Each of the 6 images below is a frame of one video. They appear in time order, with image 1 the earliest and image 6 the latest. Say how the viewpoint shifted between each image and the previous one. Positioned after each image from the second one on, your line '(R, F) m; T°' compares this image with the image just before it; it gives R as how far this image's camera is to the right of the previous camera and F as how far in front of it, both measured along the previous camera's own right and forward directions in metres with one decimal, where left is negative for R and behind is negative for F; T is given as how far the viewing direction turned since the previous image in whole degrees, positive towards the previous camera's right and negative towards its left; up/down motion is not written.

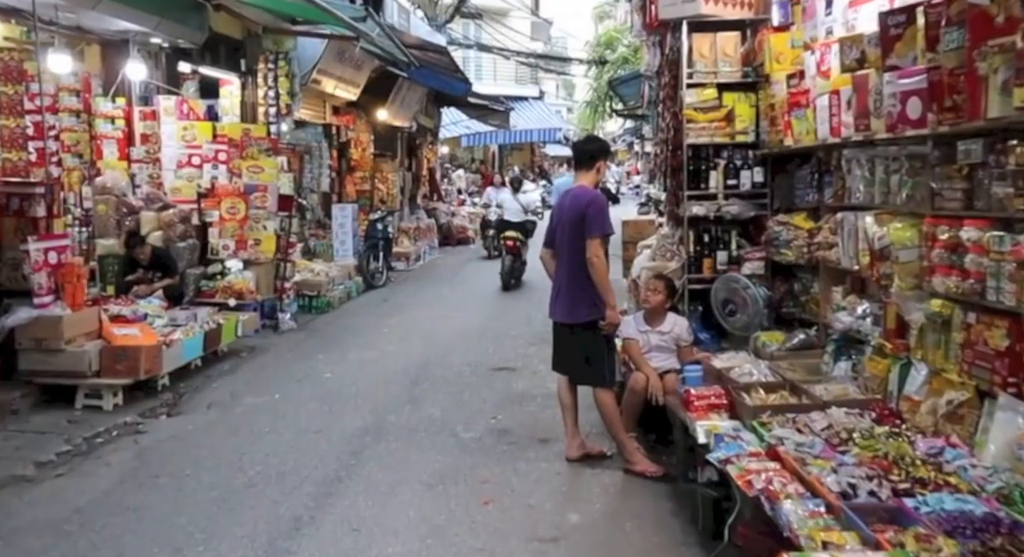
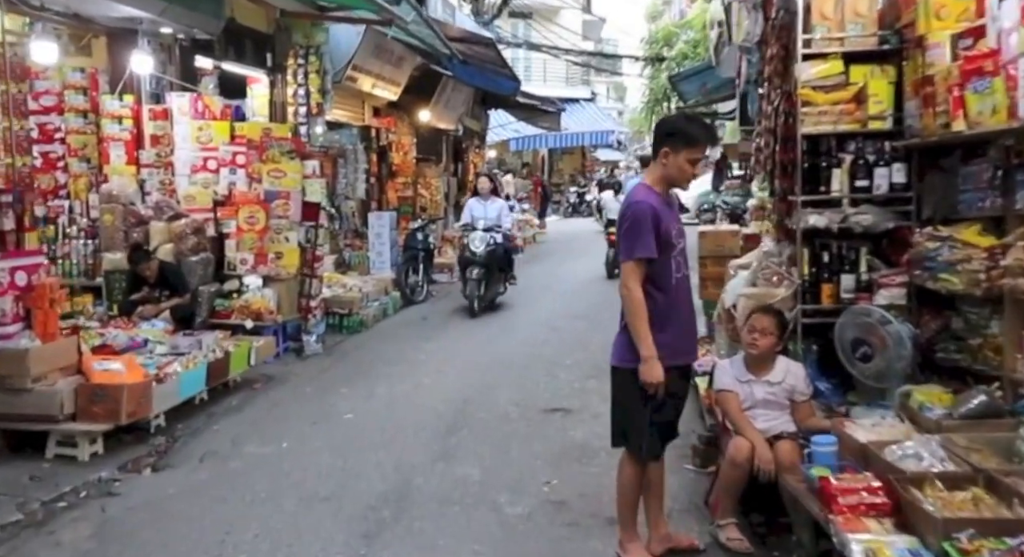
(0.0, +1.1) m; -3°
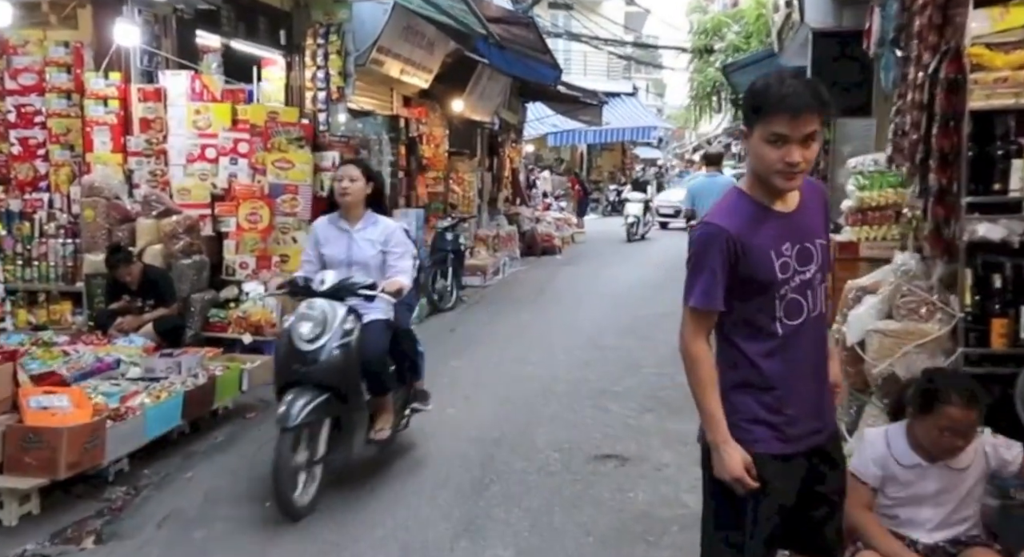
(0.0, +1.1) m; -2°
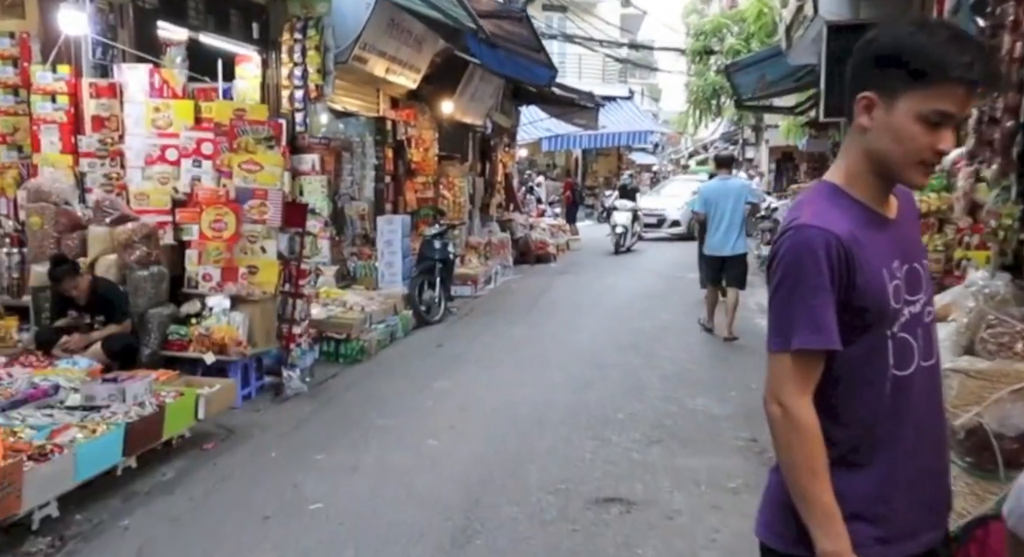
(0.0, +0.6) m; 0°
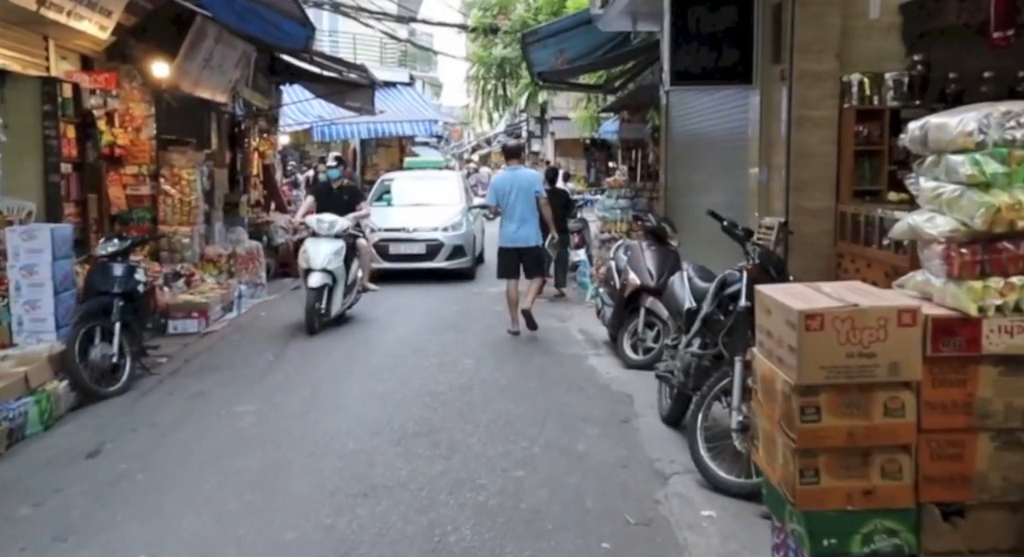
(+0.4, +2.9) m; +14°
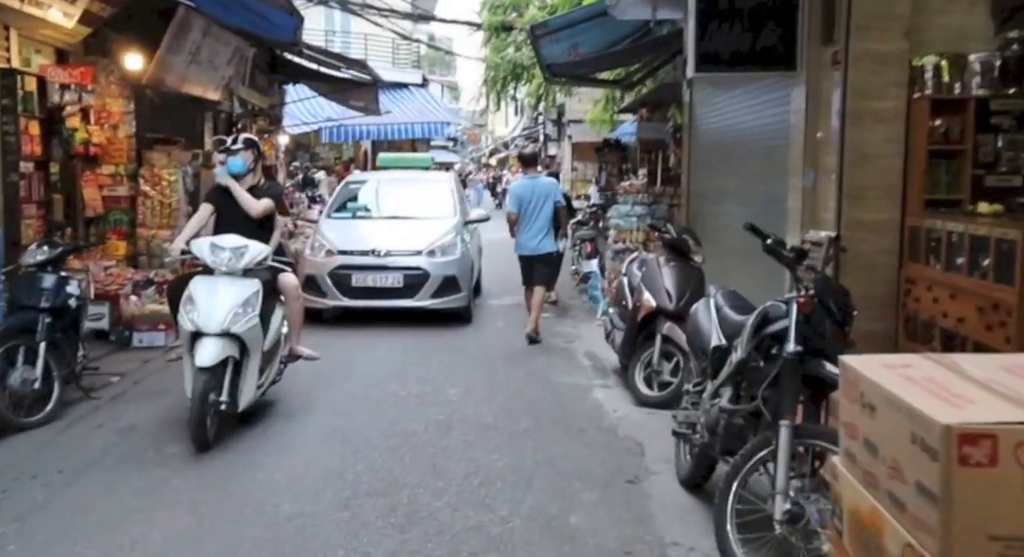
(+0.2, +1.1) m; -1°
